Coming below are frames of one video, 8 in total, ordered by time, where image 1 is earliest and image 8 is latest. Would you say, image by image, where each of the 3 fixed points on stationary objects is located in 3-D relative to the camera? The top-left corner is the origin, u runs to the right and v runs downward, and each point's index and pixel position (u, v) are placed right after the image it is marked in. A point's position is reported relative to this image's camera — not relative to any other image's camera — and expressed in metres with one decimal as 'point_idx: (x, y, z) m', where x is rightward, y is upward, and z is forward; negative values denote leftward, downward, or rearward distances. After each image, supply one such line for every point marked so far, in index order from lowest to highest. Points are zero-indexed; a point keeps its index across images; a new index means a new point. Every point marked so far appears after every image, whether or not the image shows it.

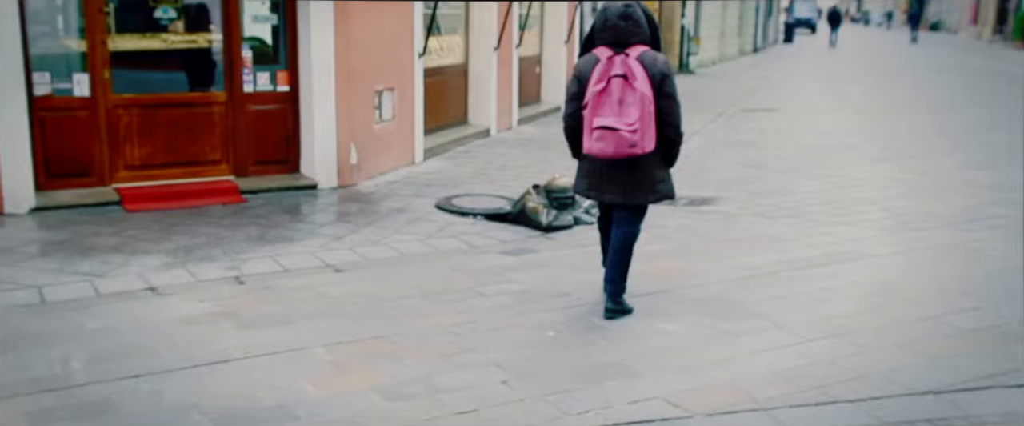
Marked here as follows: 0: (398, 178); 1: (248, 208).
0: (-1.0, +0.3, +9.7) m
1: (-2.1, 0.0, +8.2) m
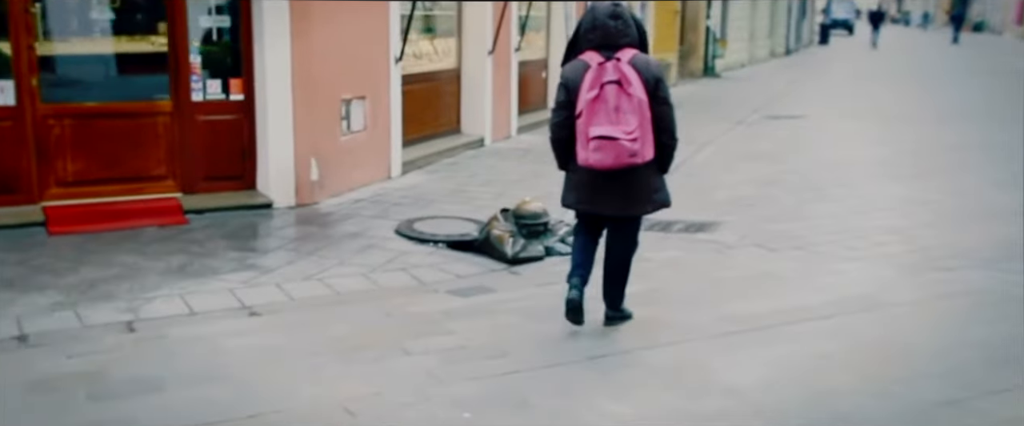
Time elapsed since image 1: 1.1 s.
0: (-1.2, +0.2, +8.9) m
1: (-2.3, -0.1, +7.3) m
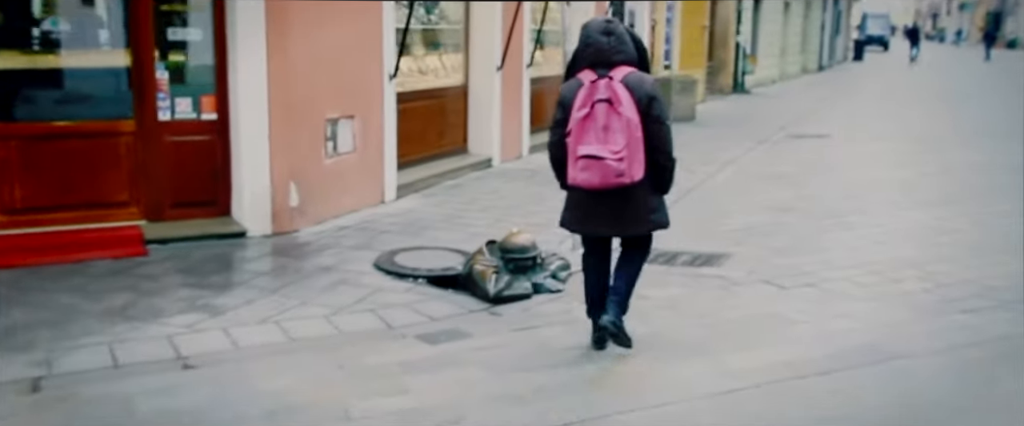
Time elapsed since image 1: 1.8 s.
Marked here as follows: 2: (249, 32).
0: (-1.2, -0.1, +8.2) m
1: (-2.3, -0.3, +6.7) m
2: (-1.8, +1.3, +7.3) m
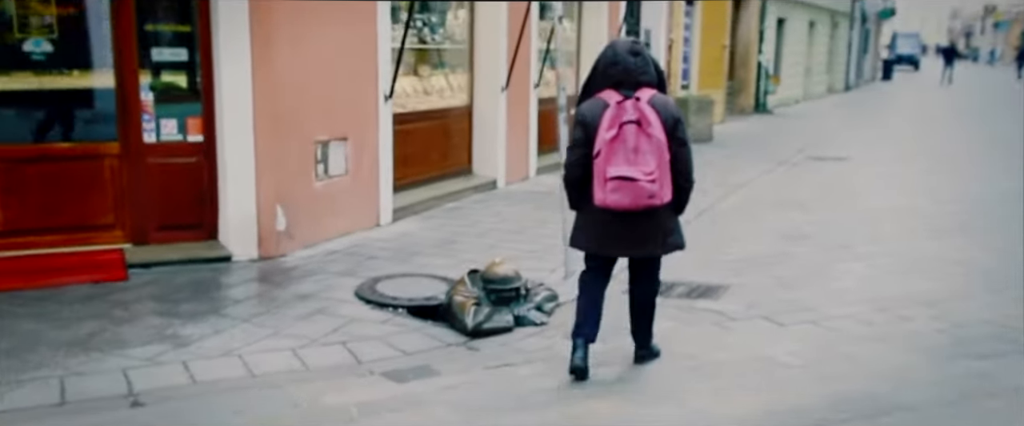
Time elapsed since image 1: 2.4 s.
0: (-1.3, -0.2, +8.0) m
1: (-2.4, -0.5, +6.5) m
2: (-1.9, +1.2, +7.1) m
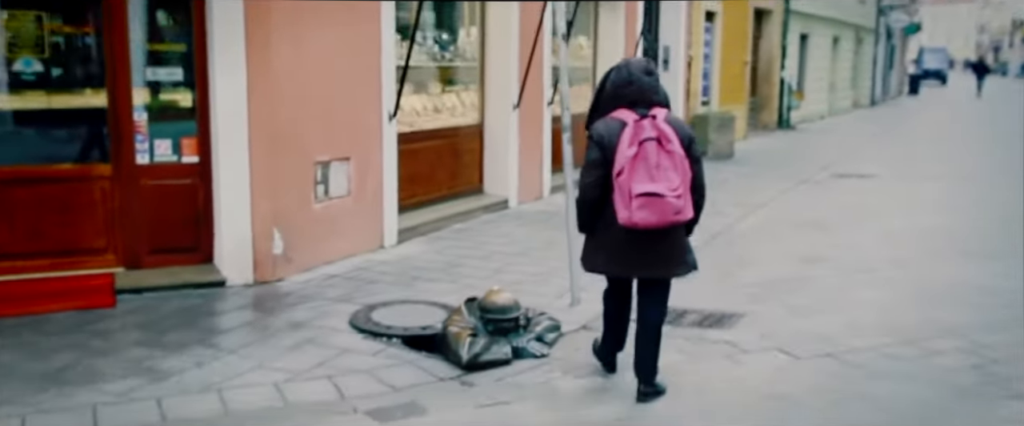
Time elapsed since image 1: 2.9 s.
0: (-1.2, -0.4, +7.7) m
1: (-2.4, -0.6, +6.2) m
2: (-1.8, +1.0, +6.9) m
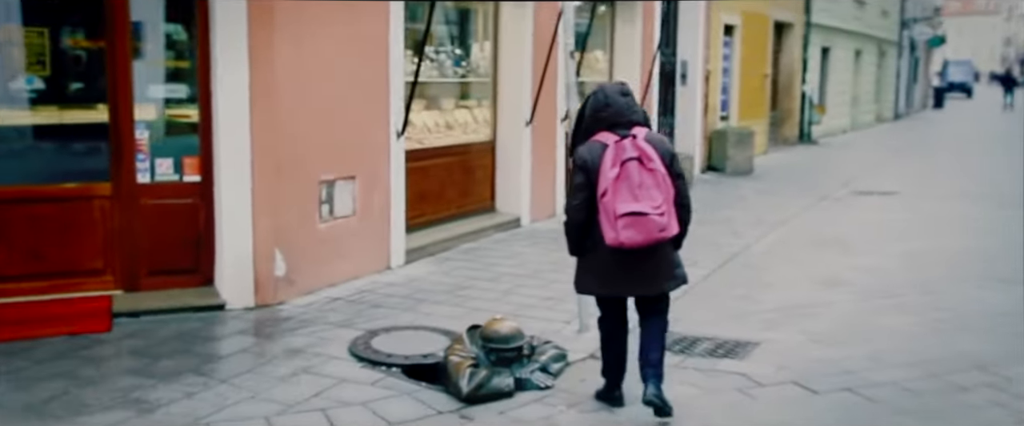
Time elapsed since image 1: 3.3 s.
0: (-1.2, -0.6, +7.5) m
1: (-2.4, -0.8, +6.1) m
2: (-1.8, +0.9, +6.7) m
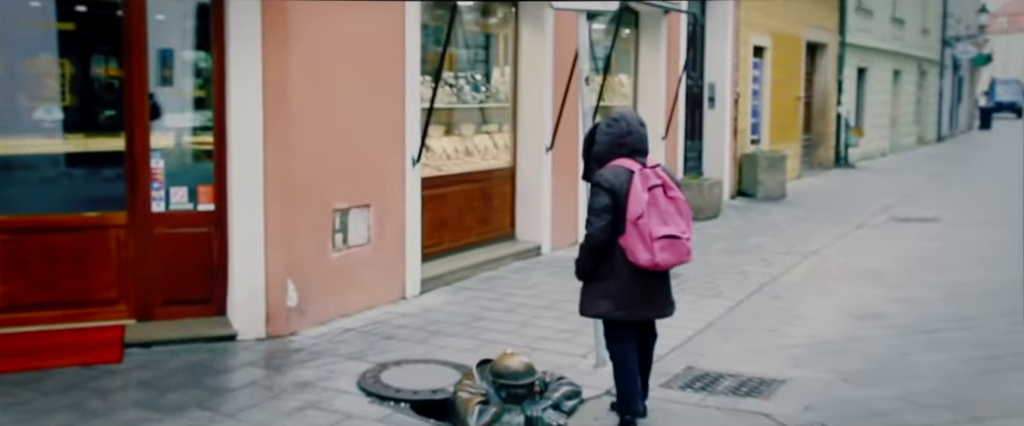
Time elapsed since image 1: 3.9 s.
0: (-1.0, -0.8, +7.4) m
1: (-2.3, -0.9, +6.0) m
2: (-1.7, +0.7, +6.7) m
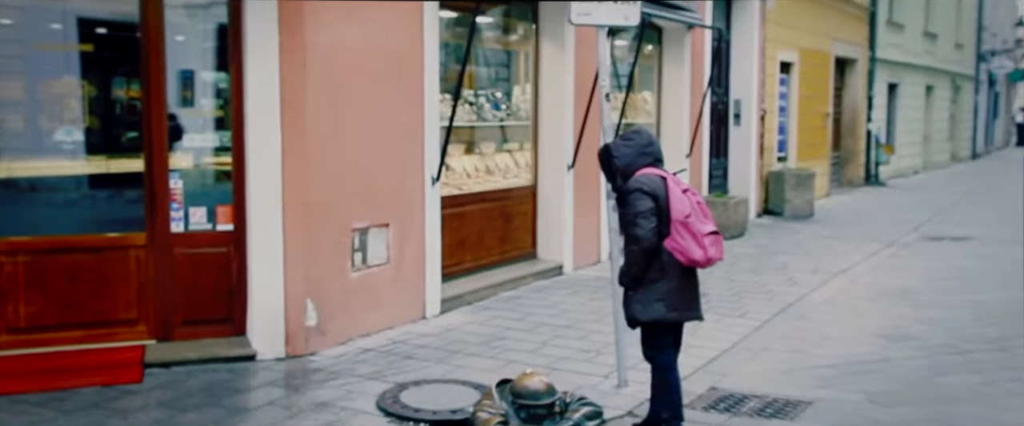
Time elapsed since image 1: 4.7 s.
0: (-0.9, -0.9, +7.3) m
1: (-2.2, -1.0, +5.9) m
2: (-1.6, +0.6, +6.6) m
